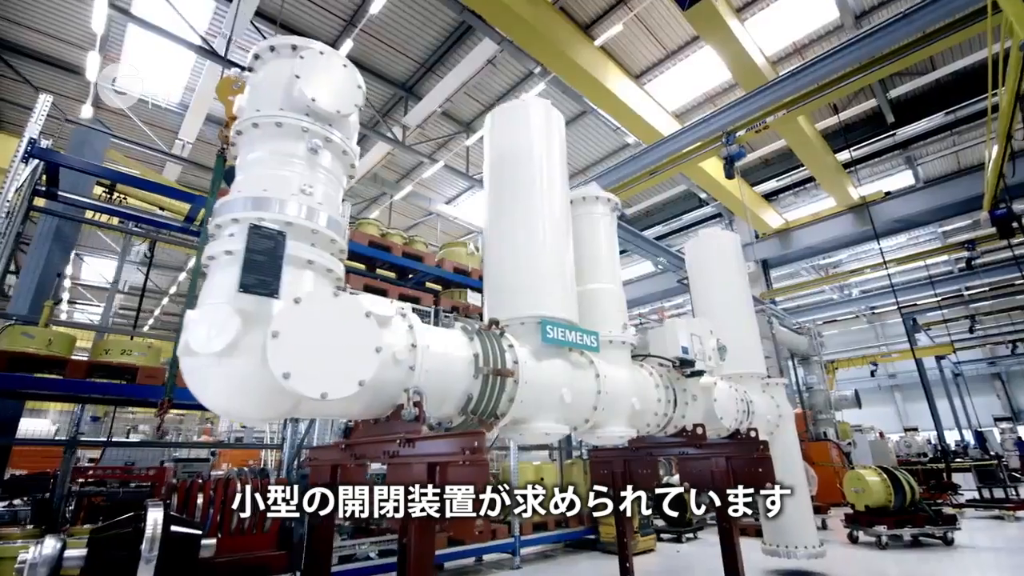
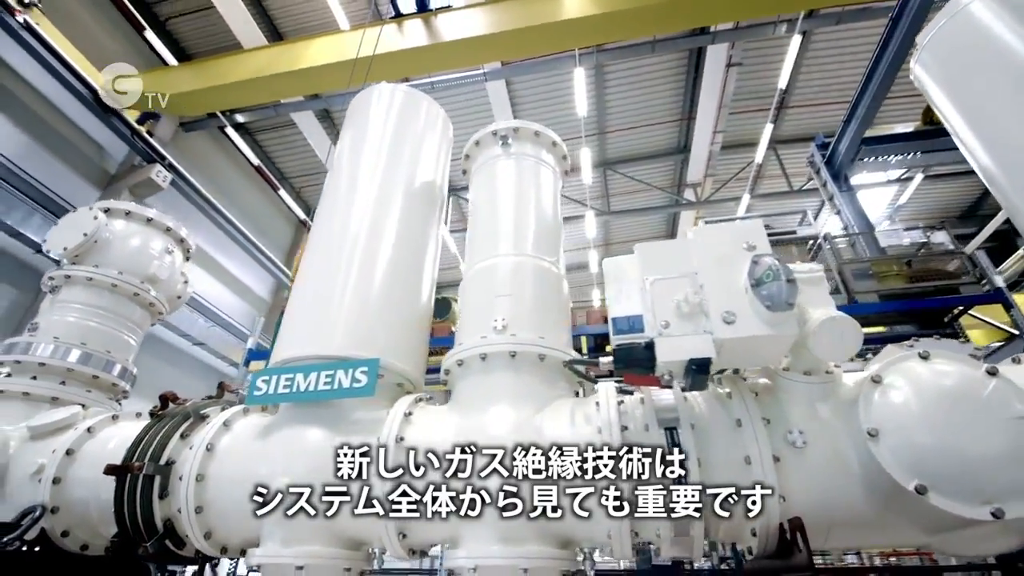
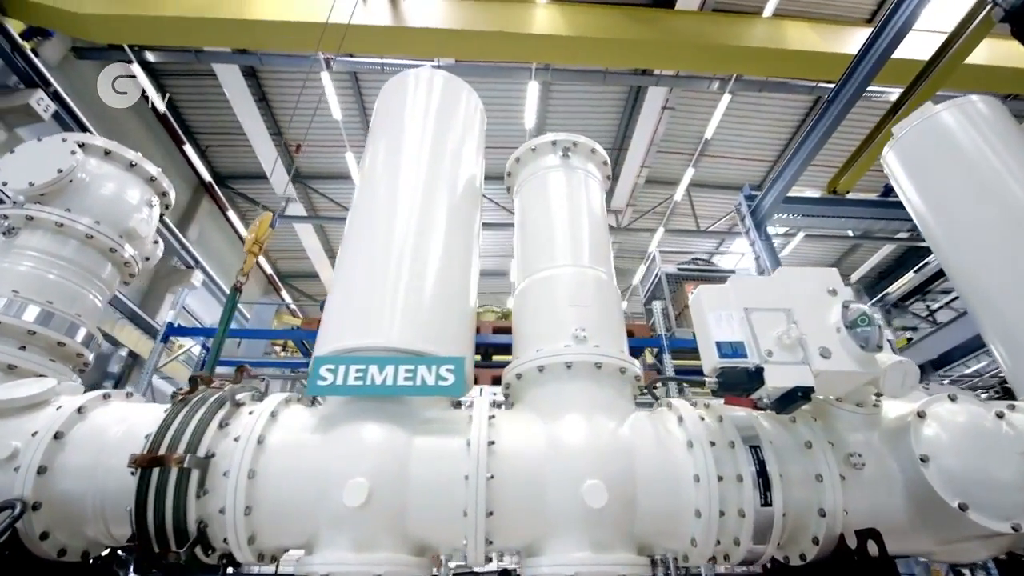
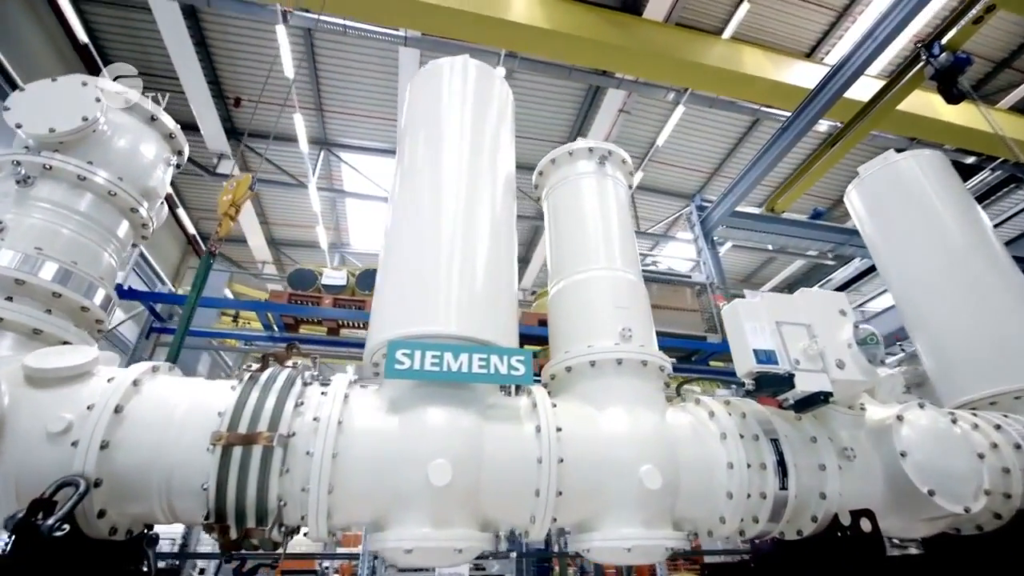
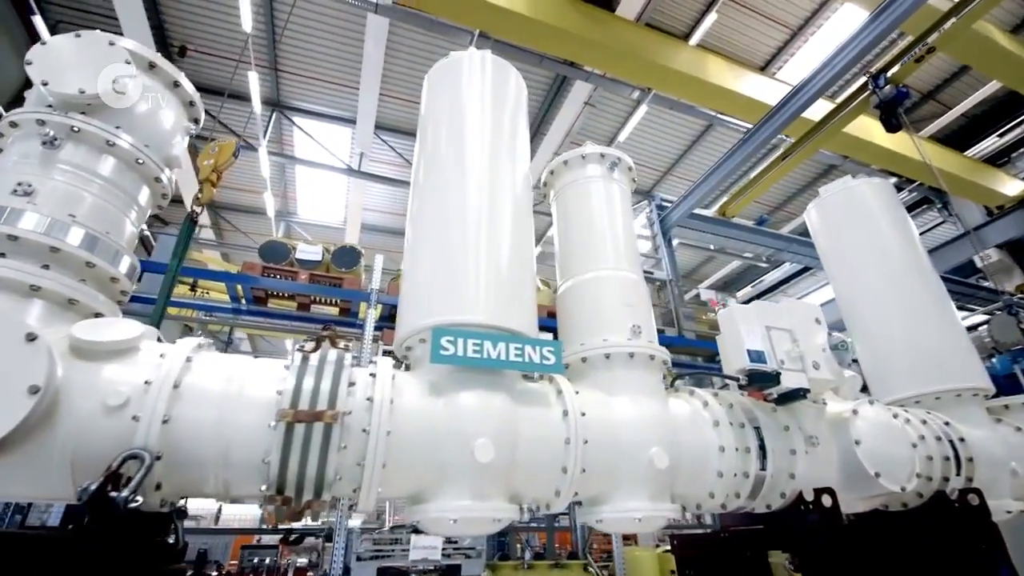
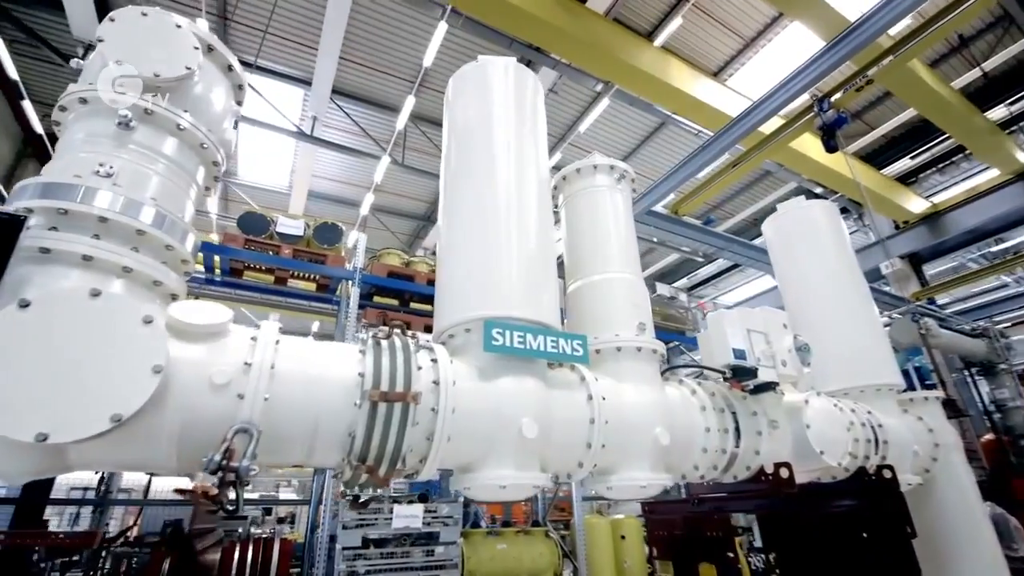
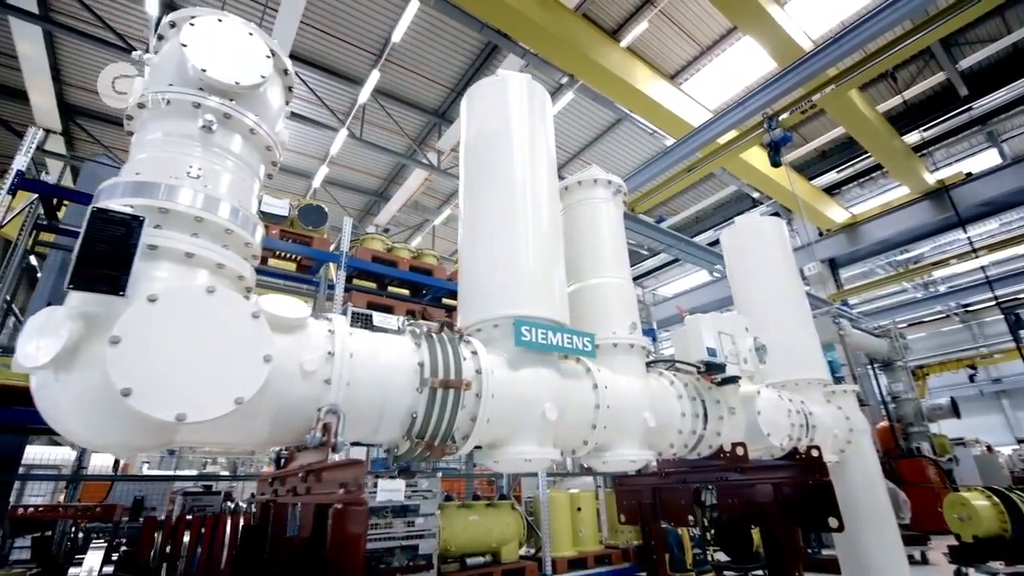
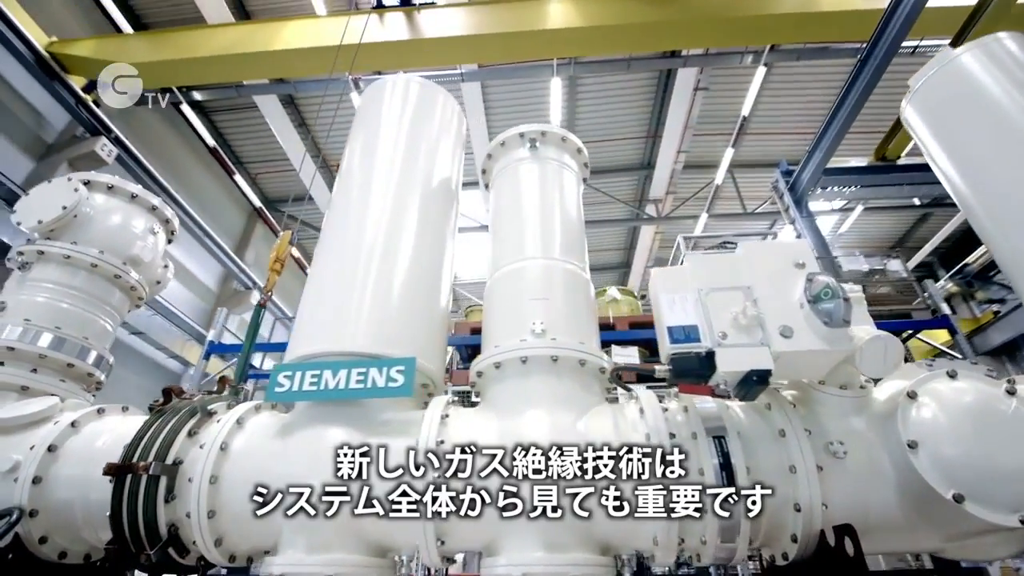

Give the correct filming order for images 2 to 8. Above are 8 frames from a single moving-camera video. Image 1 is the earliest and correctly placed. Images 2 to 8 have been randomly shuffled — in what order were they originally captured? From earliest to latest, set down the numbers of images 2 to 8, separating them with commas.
7, 6, 5, 4, 3, 8, 2
